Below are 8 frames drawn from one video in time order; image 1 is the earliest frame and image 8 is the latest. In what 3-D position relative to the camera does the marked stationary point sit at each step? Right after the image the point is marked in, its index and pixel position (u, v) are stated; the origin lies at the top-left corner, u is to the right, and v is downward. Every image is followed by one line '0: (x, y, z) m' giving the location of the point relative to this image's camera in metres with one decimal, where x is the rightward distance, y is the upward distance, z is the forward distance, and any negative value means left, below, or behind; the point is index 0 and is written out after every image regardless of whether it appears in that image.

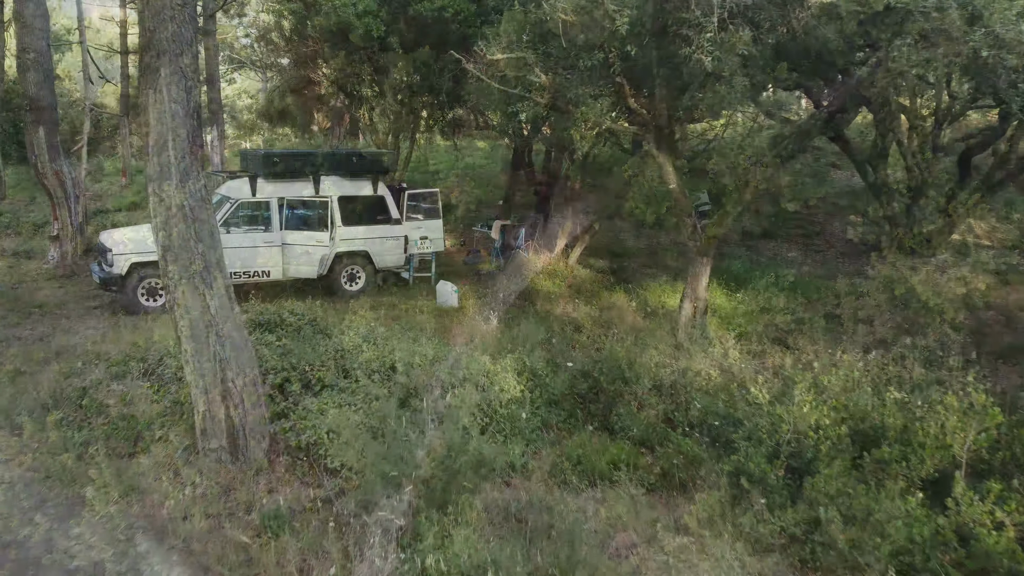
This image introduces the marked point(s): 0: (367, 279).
0: (-1.9, +0.1, +10.6) m
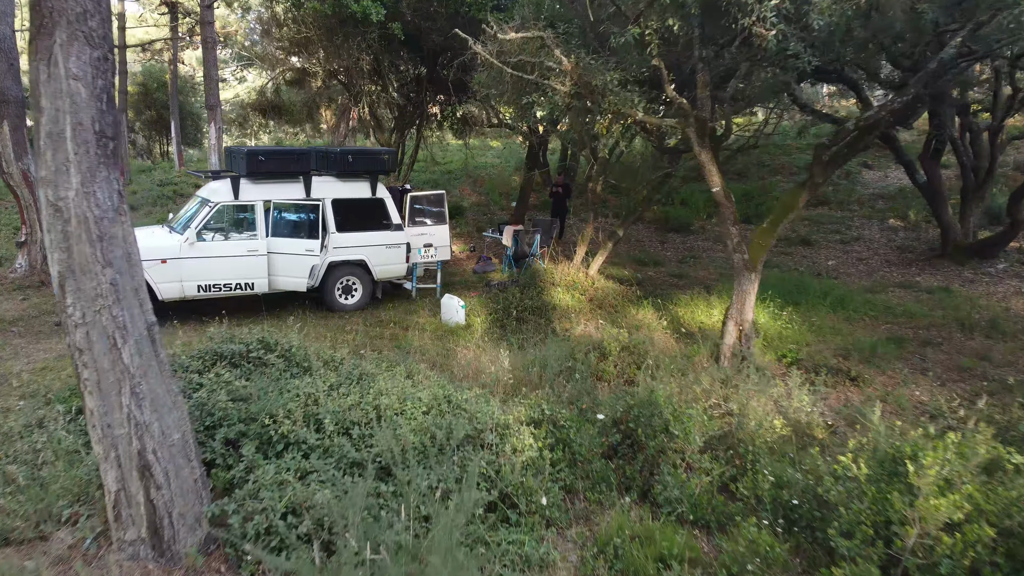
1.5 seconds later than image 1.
0: (-1.7, 0.0, +9.5) m
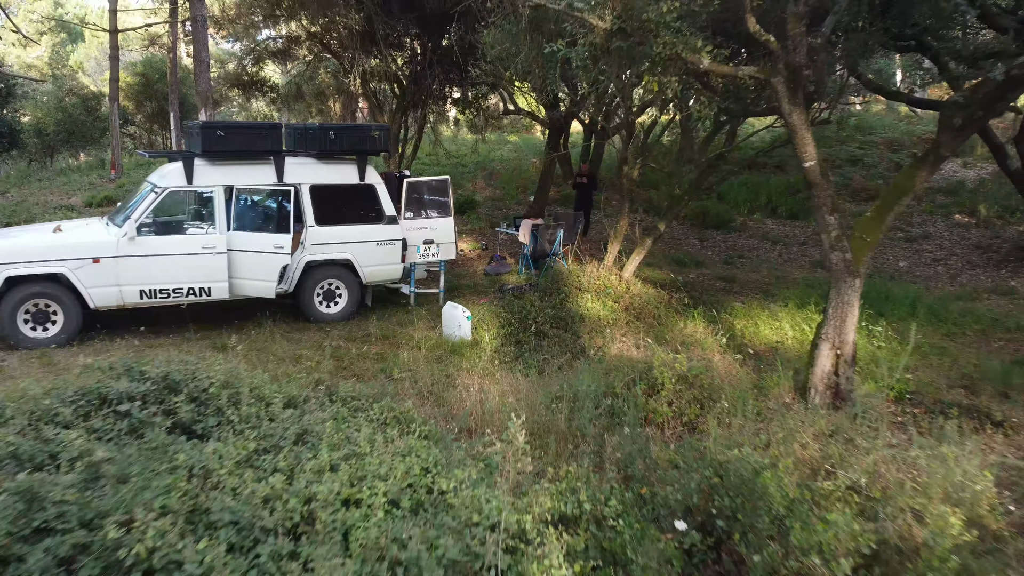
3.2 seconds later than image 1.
0: (-1.5, -0.1, +7.8) m
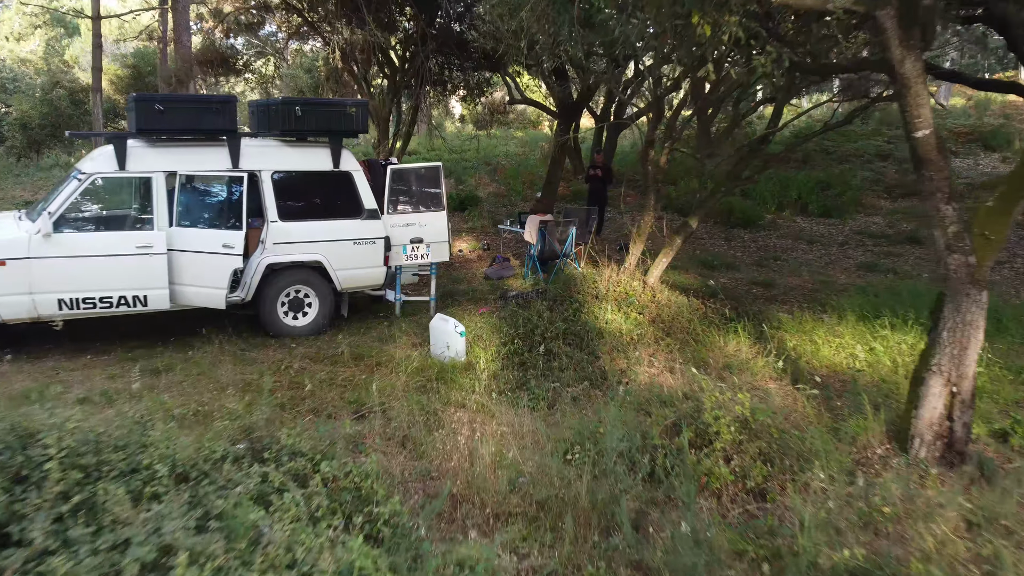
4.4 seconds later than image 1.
0: (-1.5, -0.2, +6.5) m
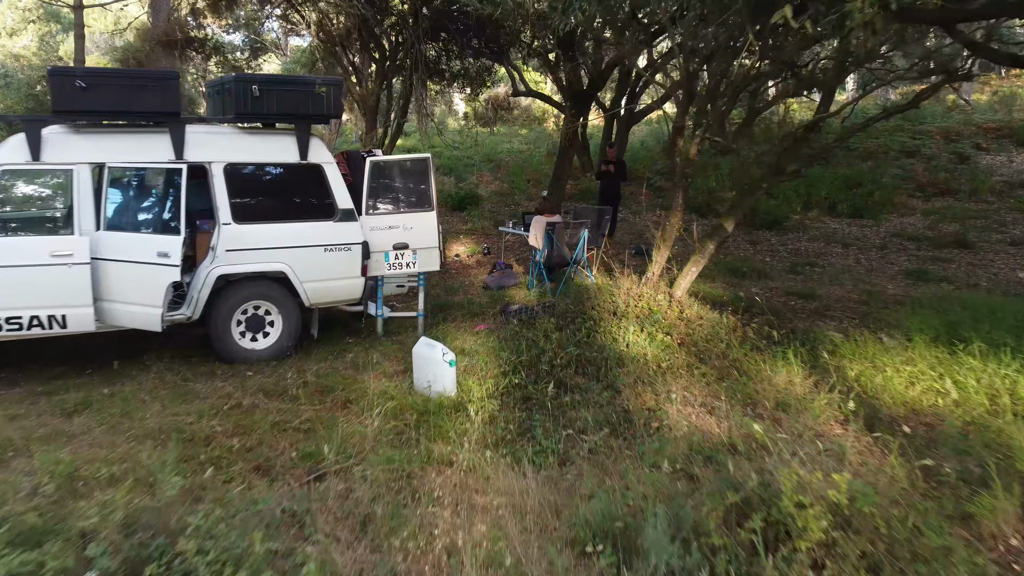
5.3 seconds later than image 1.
0: (-1.5, -0.3, +5.5) m
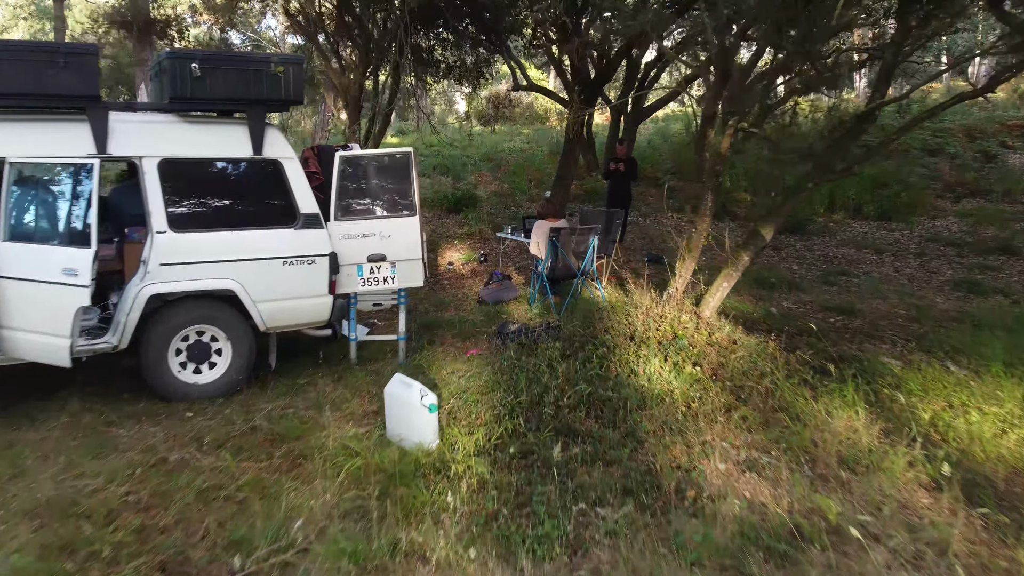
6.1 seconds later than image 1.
0: (-1.5, -0.4, +4.5) m
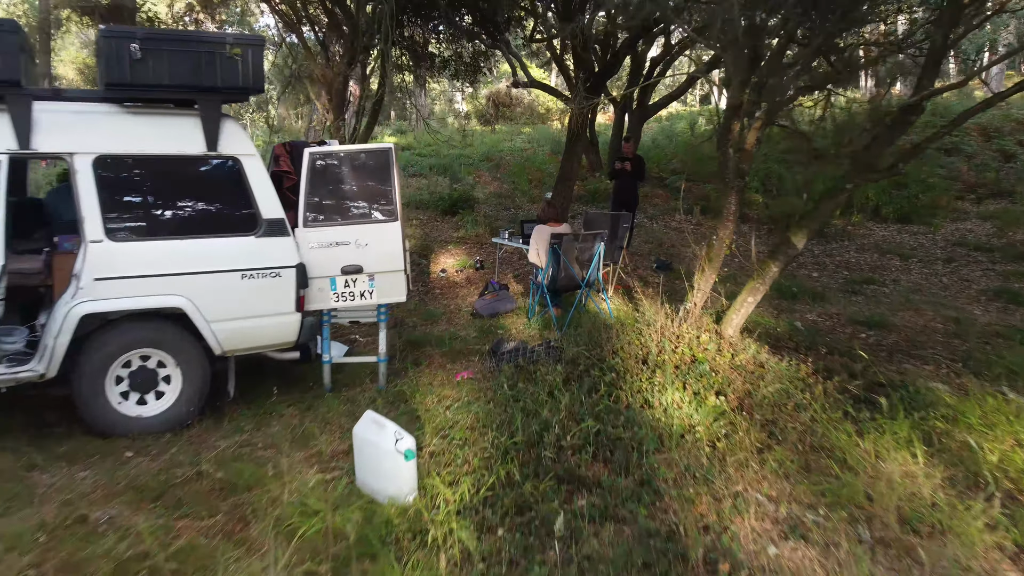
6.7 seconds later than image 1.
0: (-1.5, -0.4, +3.9) m
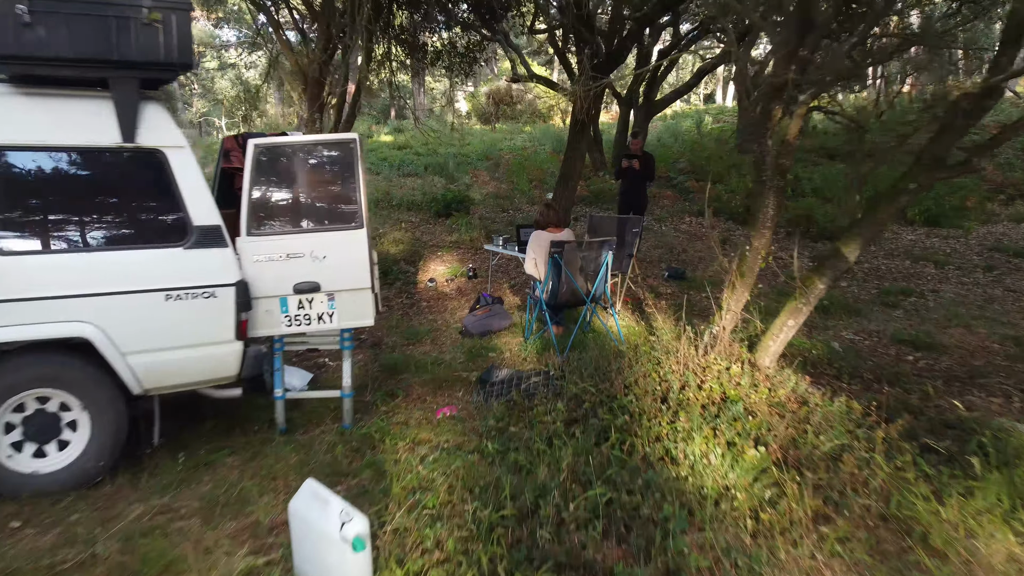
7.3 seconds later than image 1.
0: (-1.6, -0.5, +3.1) m
